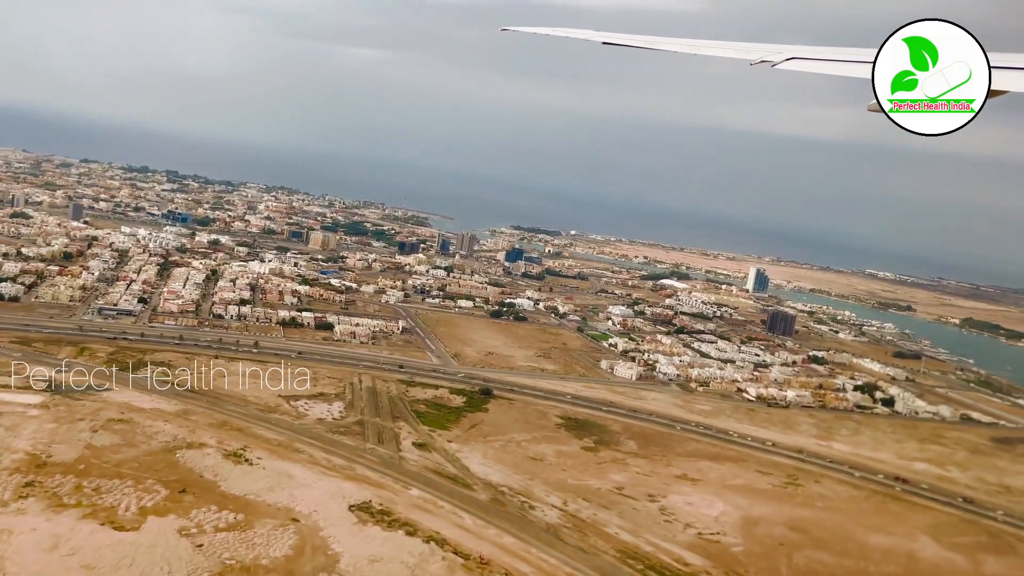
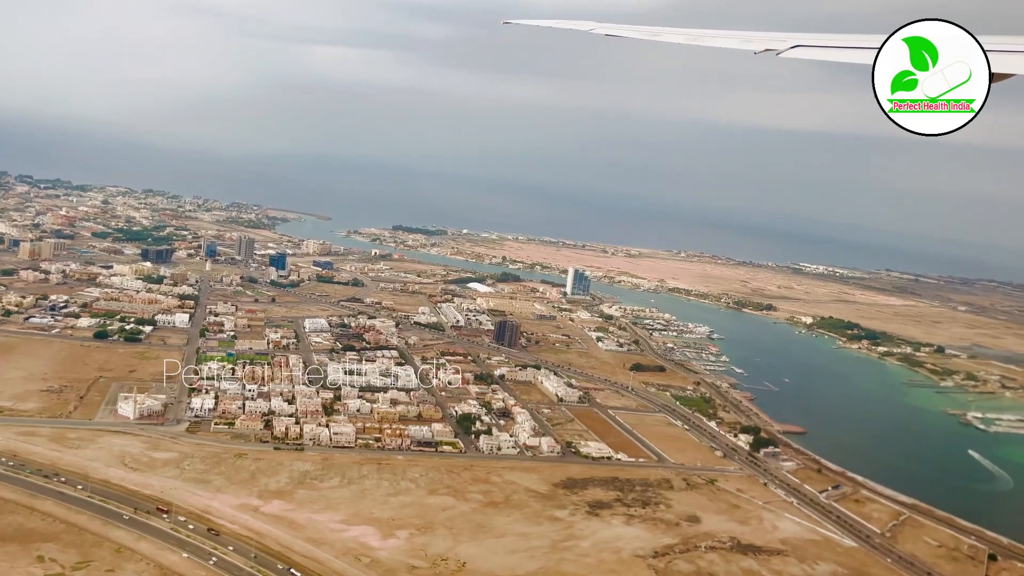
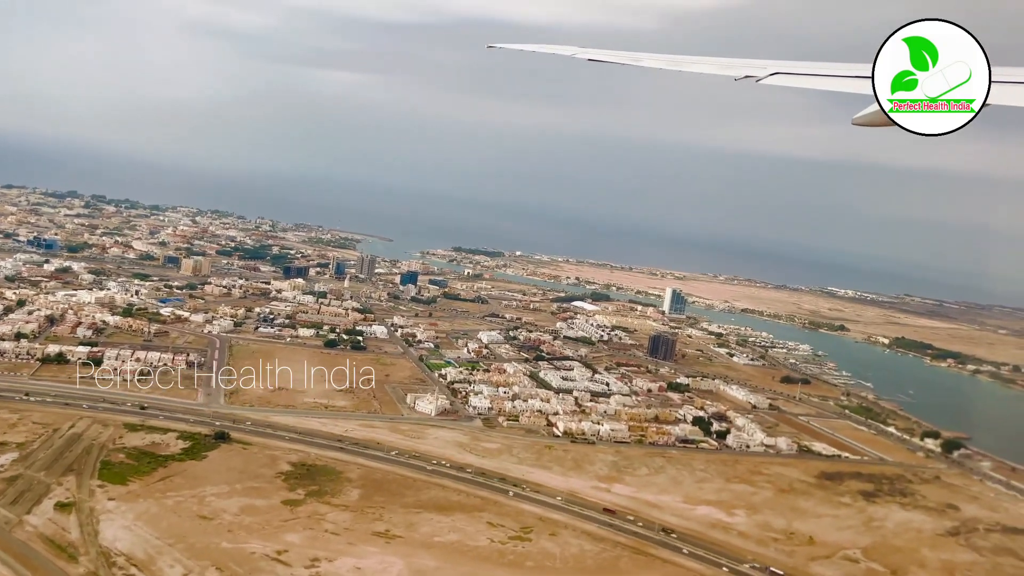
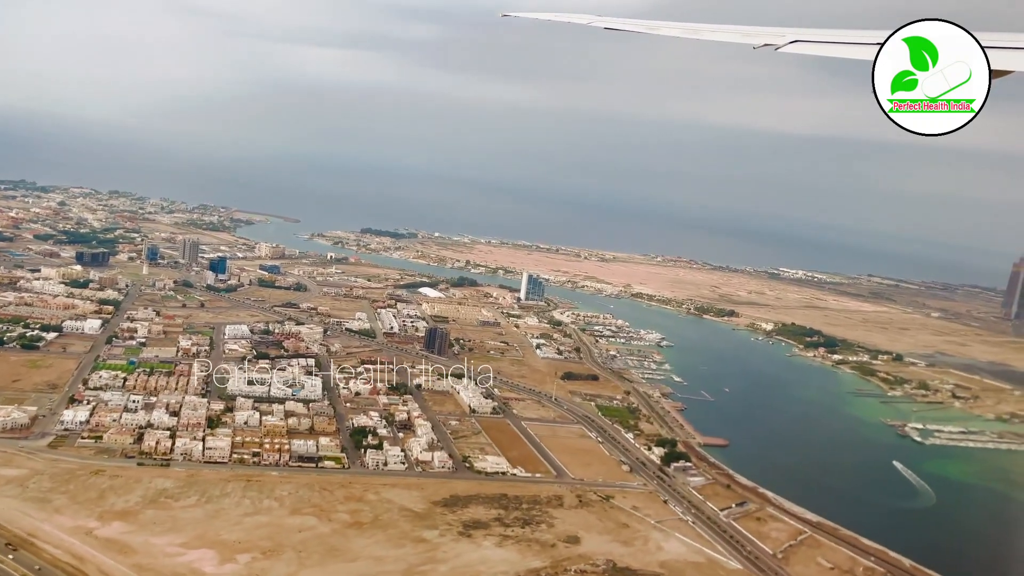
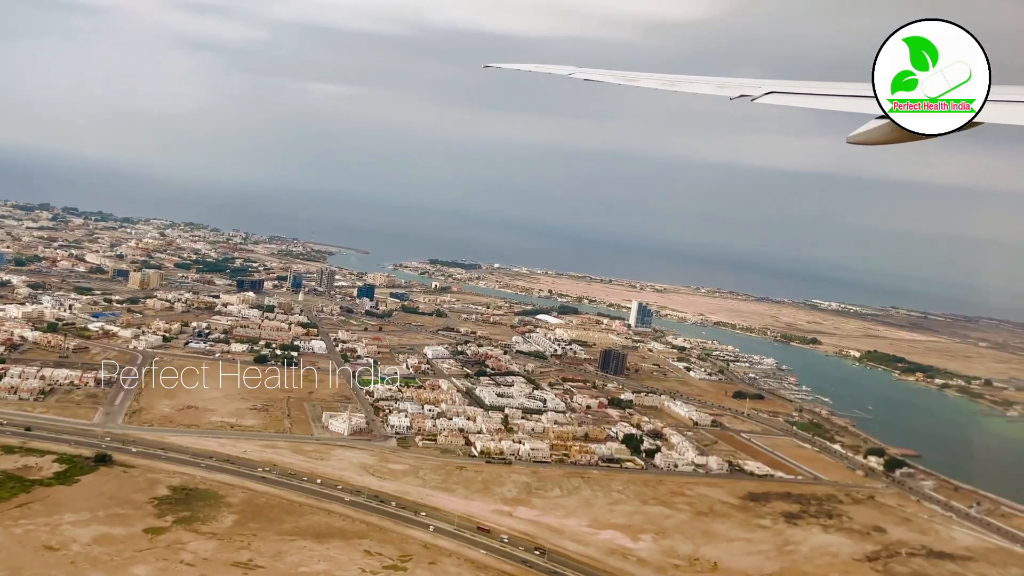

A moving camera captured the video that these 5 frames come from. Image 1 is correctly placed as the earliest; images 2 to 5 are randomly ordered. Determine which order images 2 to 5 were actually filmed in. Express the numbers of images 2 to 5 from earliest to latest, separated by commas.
3, 5, 2, 4
